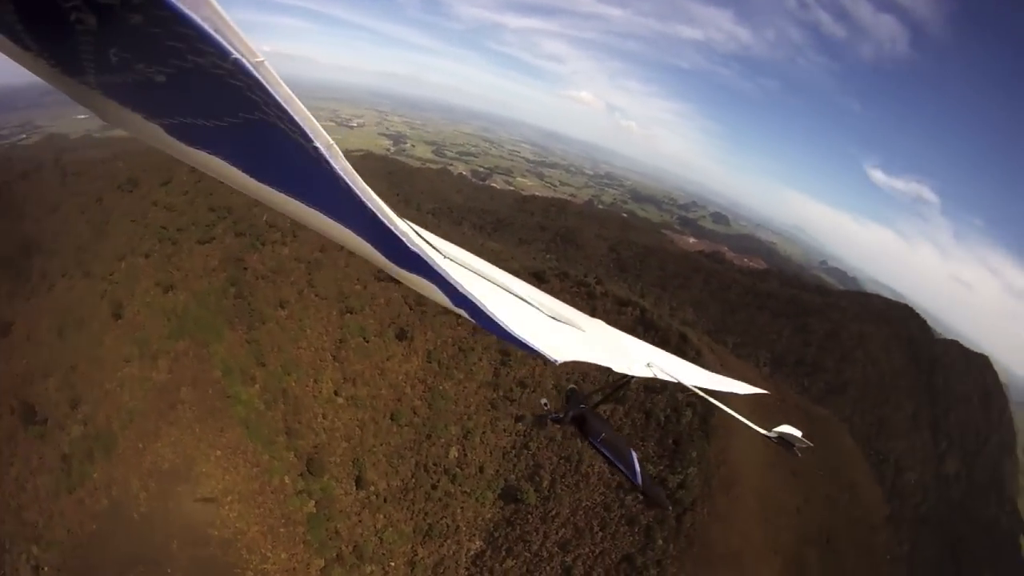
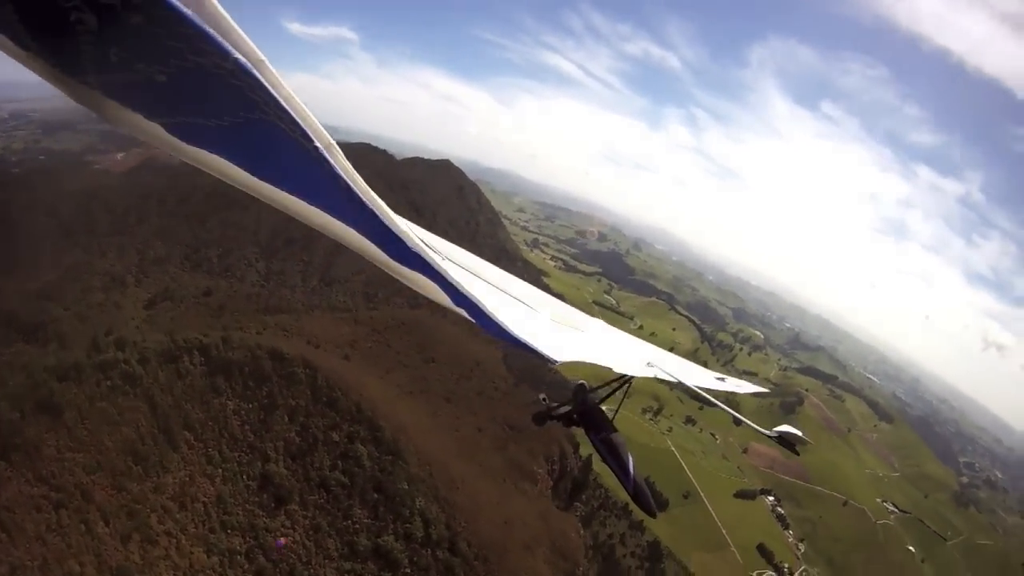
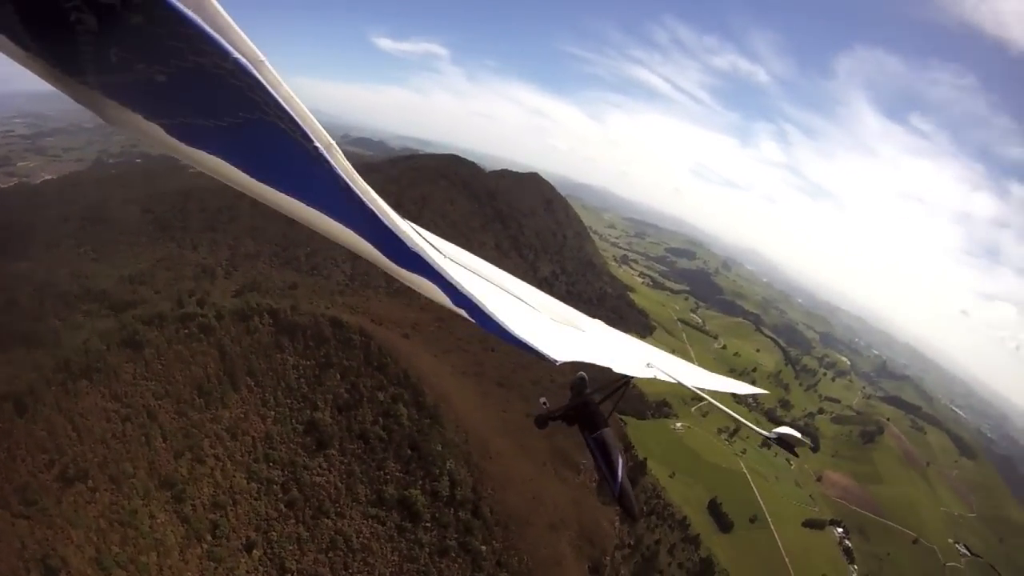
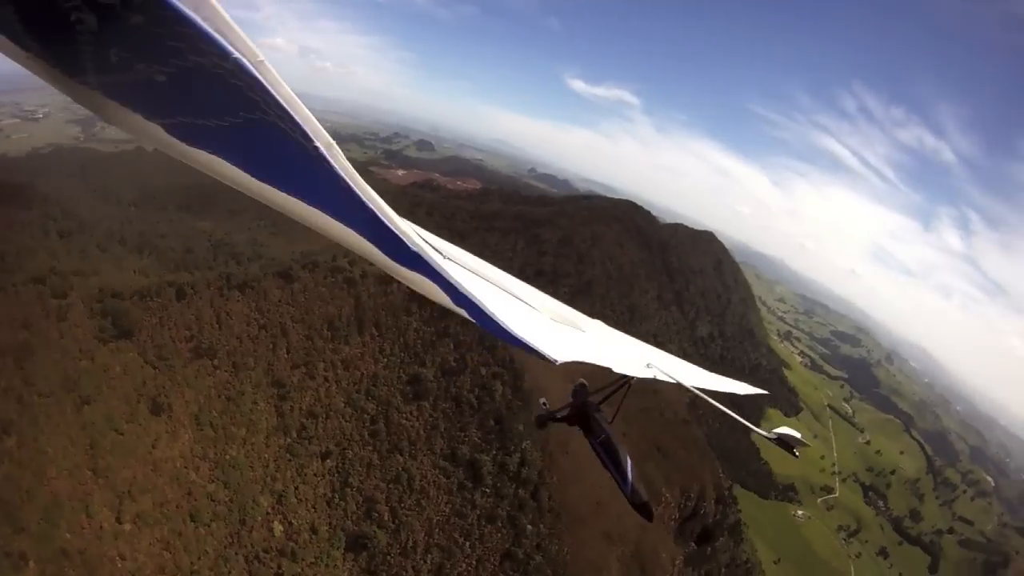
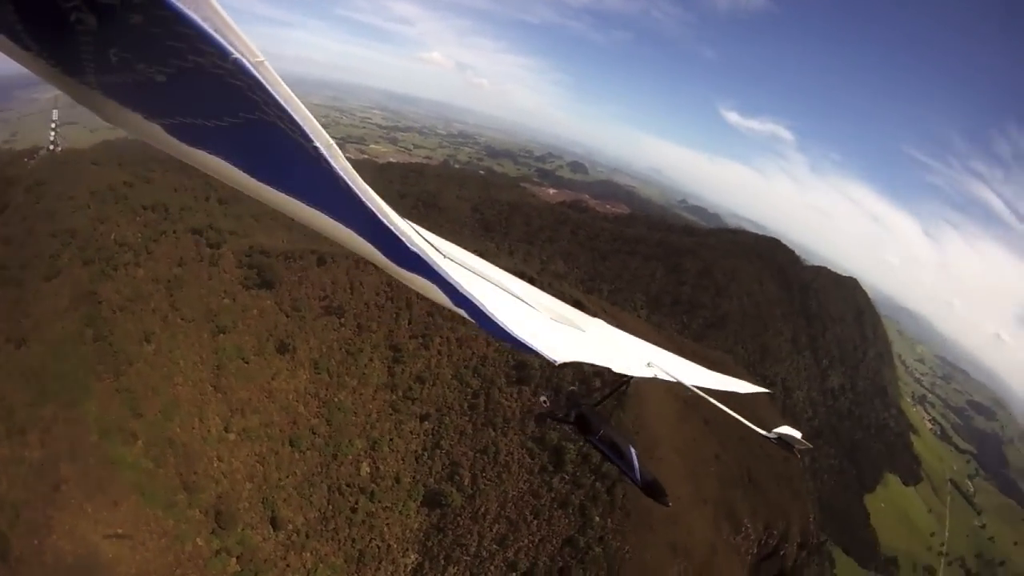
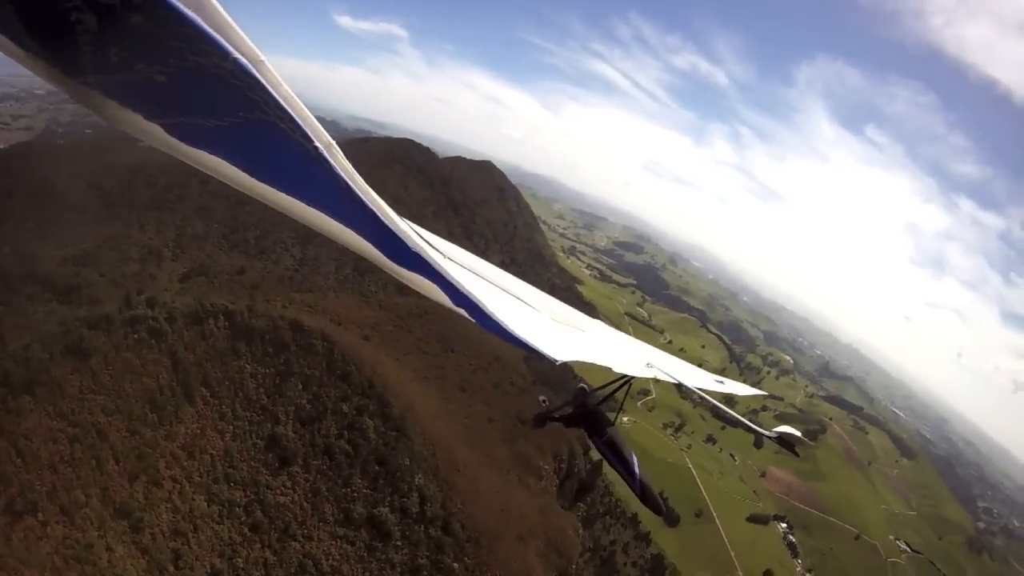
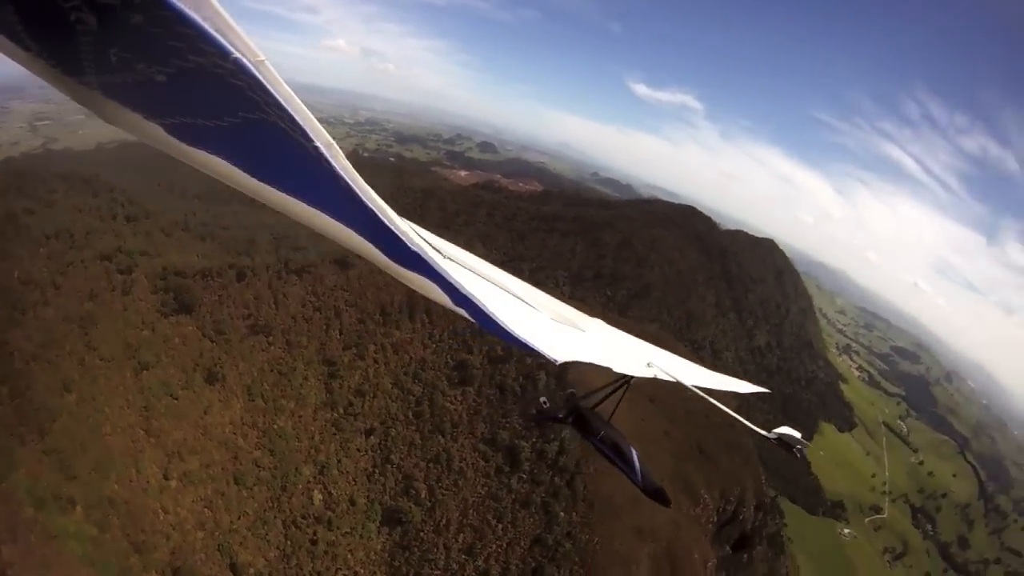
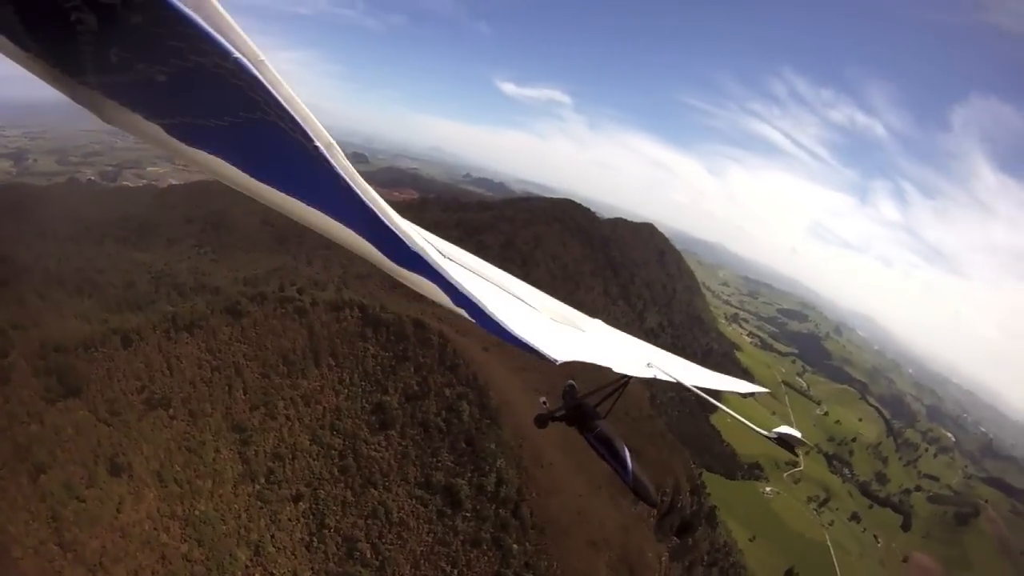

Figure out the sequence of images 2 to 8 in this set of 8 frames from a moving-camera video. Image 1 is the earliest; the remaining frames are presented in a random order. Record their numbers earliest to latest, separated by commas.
5, 7, 4, 8, 3, 6, 2
